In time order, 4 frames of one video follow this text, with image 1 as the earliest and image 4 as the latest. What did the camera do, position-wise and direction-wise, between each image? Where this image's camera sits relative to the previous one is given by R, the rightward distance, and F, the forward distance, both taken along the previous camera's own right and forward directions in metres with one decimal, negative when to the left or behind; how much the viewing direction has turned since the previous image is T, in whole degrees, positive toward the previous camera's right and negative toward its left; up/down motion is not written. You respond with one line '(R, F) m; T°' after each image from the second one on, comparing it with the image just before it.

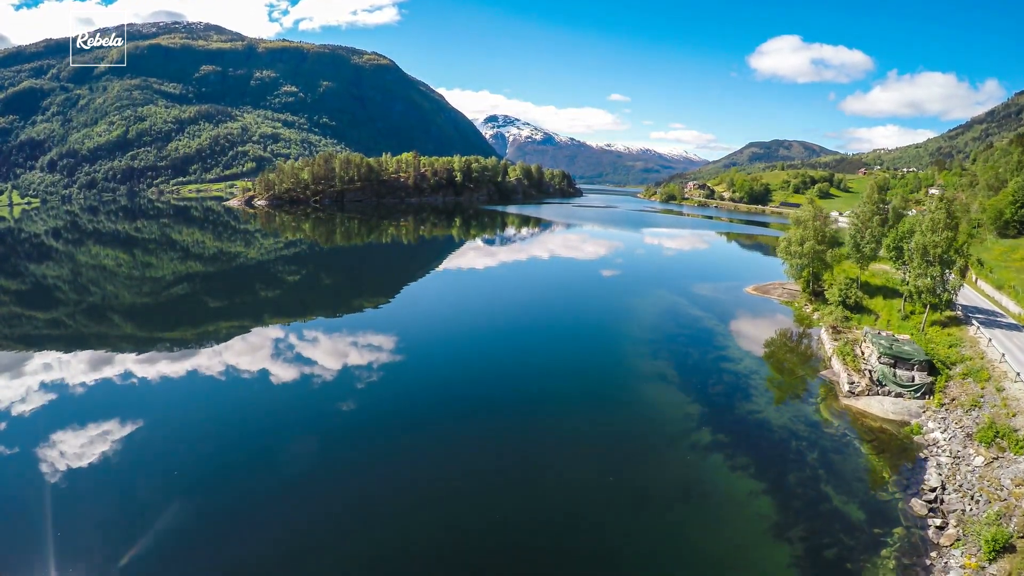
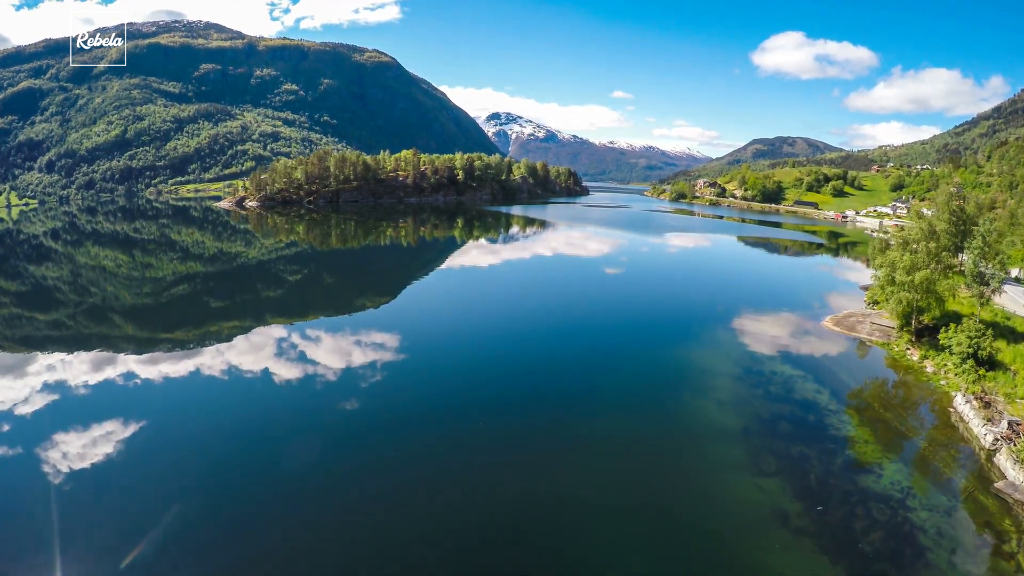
(-0.1, +1.5) m; 0°
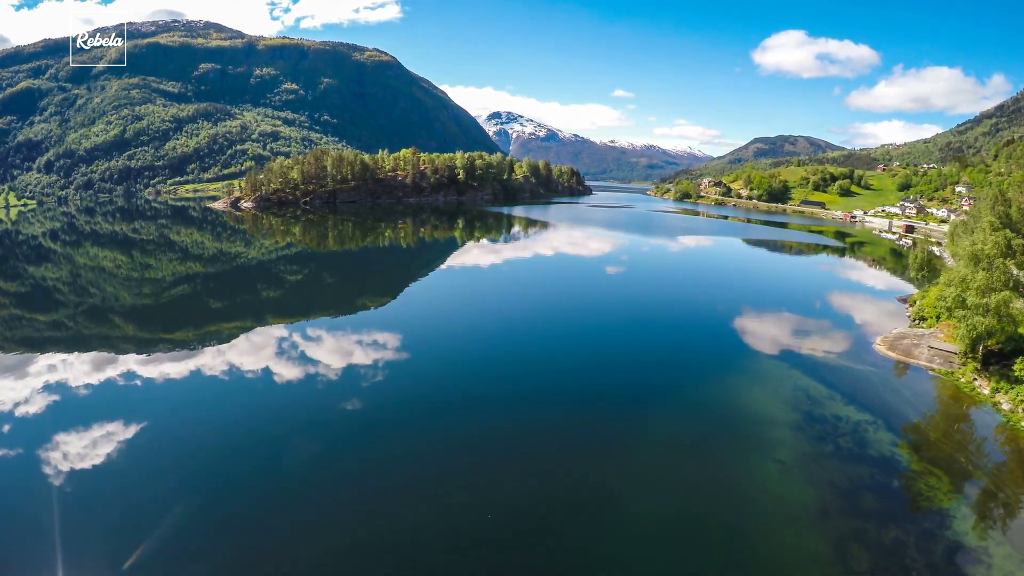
(-0.1, +0.7) m; 0°
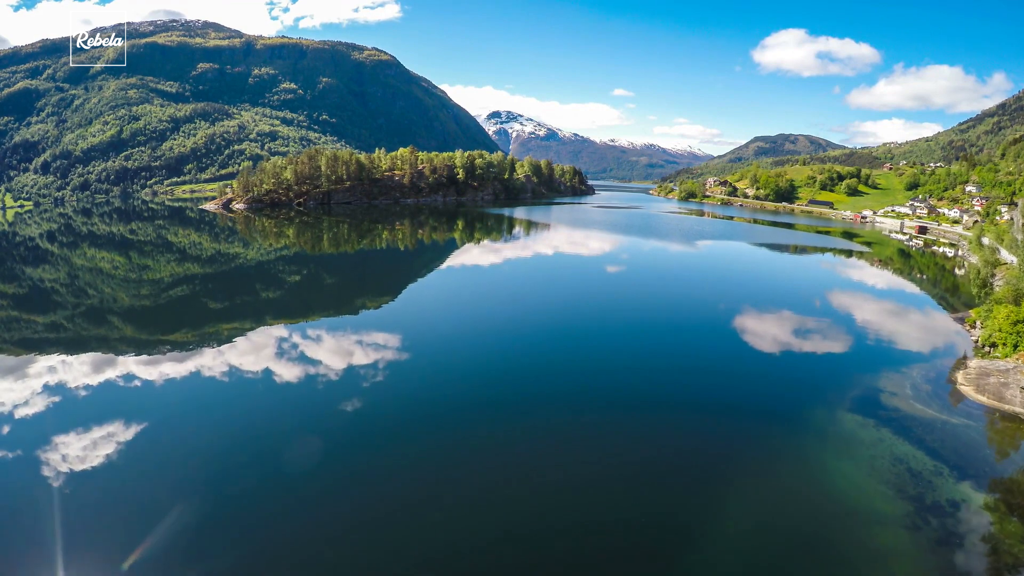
(-0.1, +0.9) m; 0°
